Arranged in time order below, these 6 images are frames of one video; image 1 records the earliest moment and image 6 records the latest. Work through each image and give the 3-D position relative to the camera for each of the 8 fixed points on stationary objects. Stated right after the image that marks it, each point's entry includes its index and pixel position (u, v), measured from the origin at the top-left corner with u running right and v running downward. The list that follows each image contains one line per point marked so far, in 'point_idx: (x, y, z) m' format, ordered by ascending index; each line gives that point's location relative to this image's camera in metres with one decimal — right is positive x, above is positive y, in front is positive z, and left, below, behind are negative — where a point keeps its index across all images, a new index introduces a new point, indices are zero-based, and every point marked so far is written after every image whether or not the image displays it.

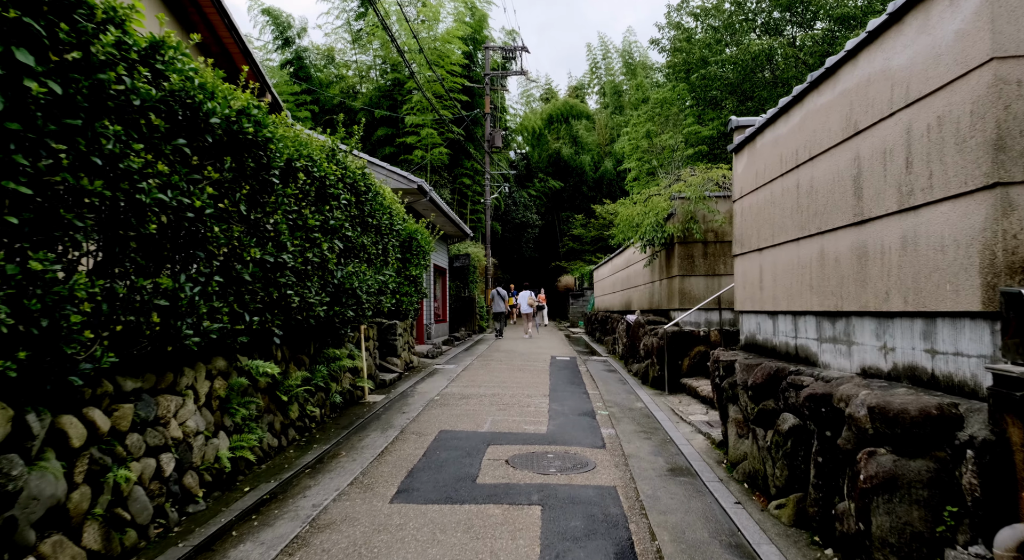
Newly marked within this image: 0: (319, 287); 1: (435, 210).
0: (-1.7, -0.1, +5.8) m
1: (-1.7, +1.6, +14.6) m
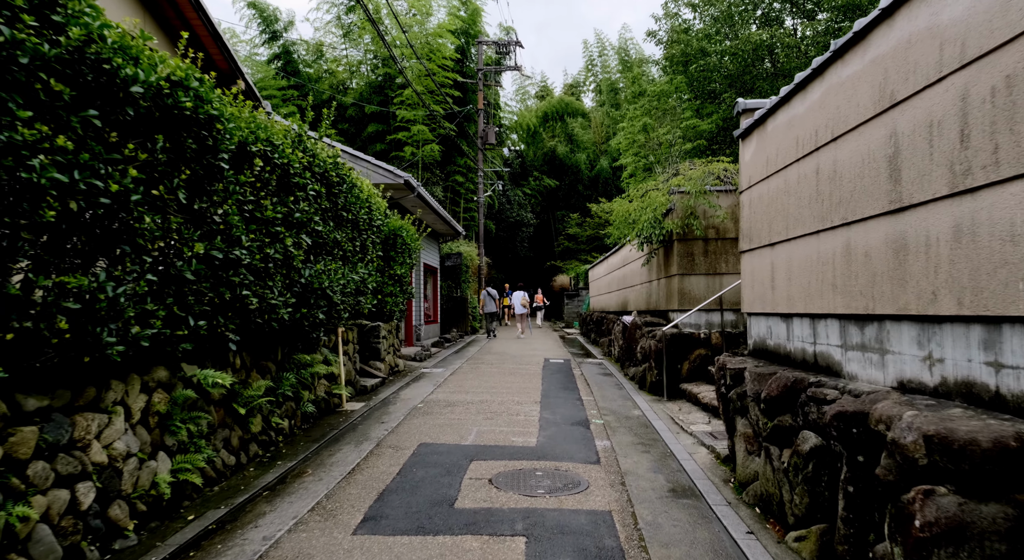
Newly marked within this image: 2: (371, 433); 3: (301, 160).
0: (-1.9, -0.1, +5.3) m
1: (-1.9, +1.6, +14.0) m
2: (-1.4, -1.6, +6.6) m
3: (-1.8, +1.0, +5.4) m
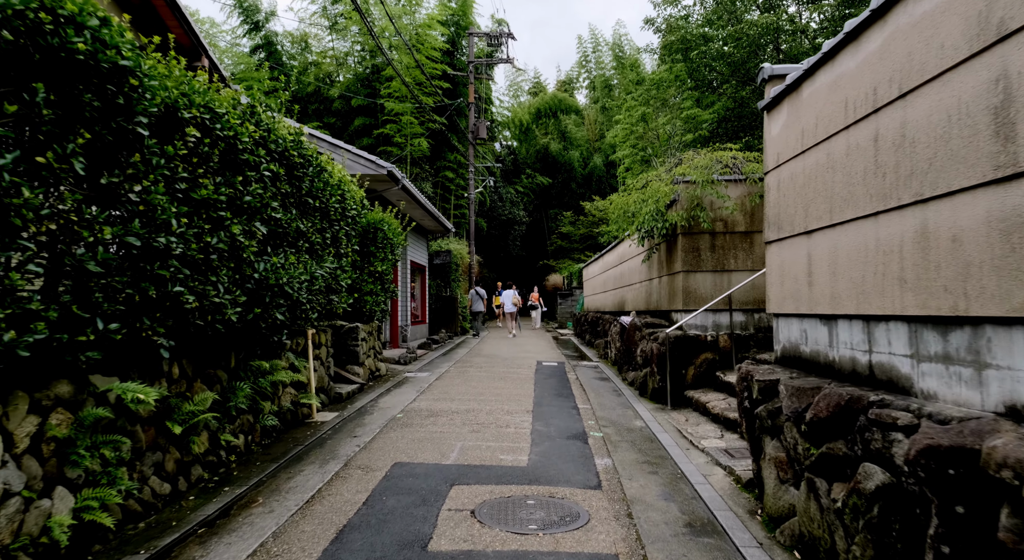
0: (-2.0, 0.0, +4.5) m
1: (-2.1, +1.6, +13.3) m
2: (-1.5, -1.5, +5.8) m
3: (-1.9, +1.0, +4.6) m
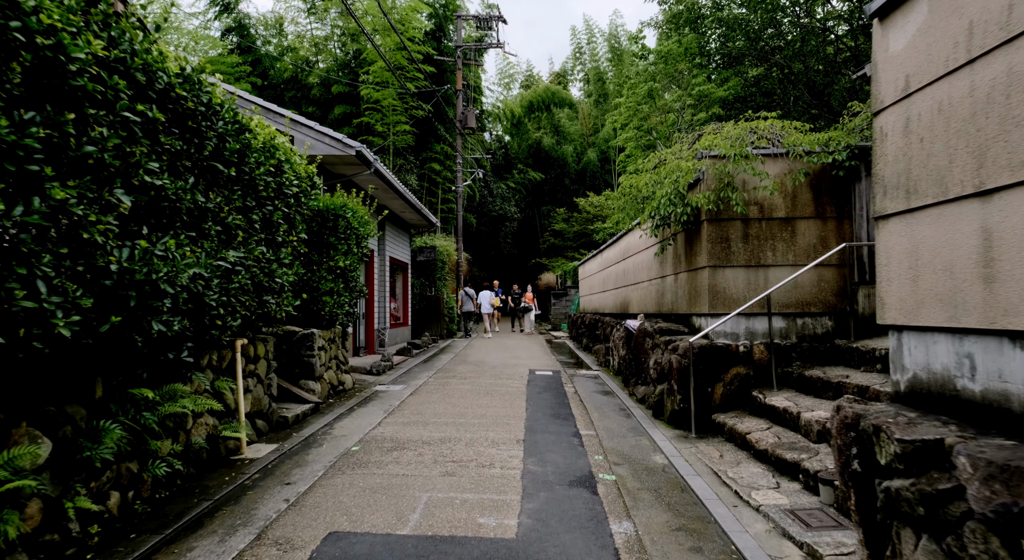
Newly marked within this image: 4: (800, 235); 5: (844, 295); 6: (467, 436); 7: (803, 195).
0: (-2.0, 0.0, +2.9) m
1: (-2.3, +1.7, +11.7) m
2: (-1.6, -1.5, +4.2) m
3: (-1.9, +1.1, +3.1) m
4: (+3.0, +0.5, +6.7) m
5: (+3.4, -0.2, +6.6) m
6: (-0.4, -1.5, +6.2) m
7: (+3.0, +0.9, +6.7) m
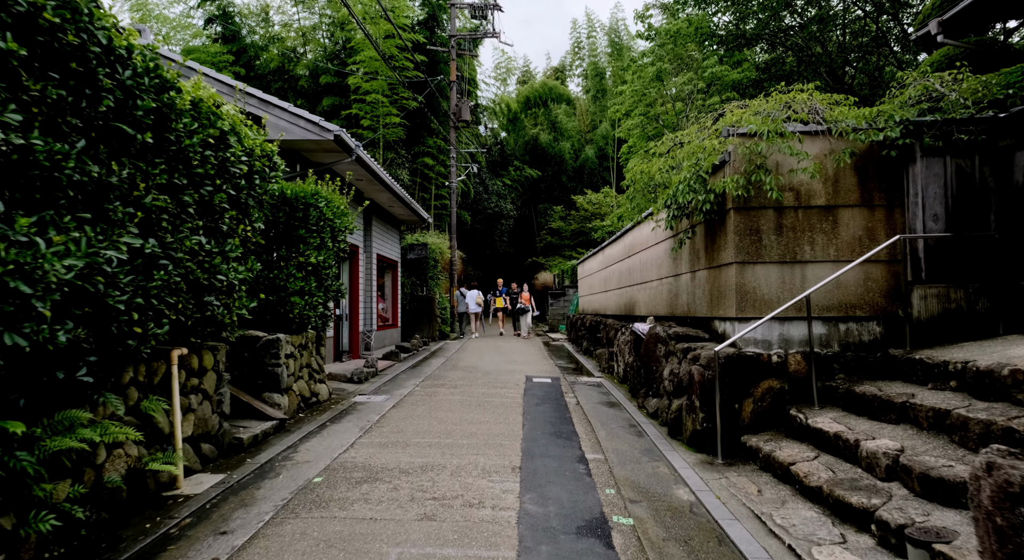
0: (-2.1, 0.0, +1.9) m
1: (-2.4, +1.7, +10.7) m
2: (-1.7, -1.5, +3.2) m
3: (-2.0, +1.1, +2.1) m
4: (+2.9, +0.5, +5.7) m
5: (+3.3, -0.1, +5.6) m
6: (-0.5, -1.5, +5.3) m
7: (+2.9, +0.9, +5.7) m
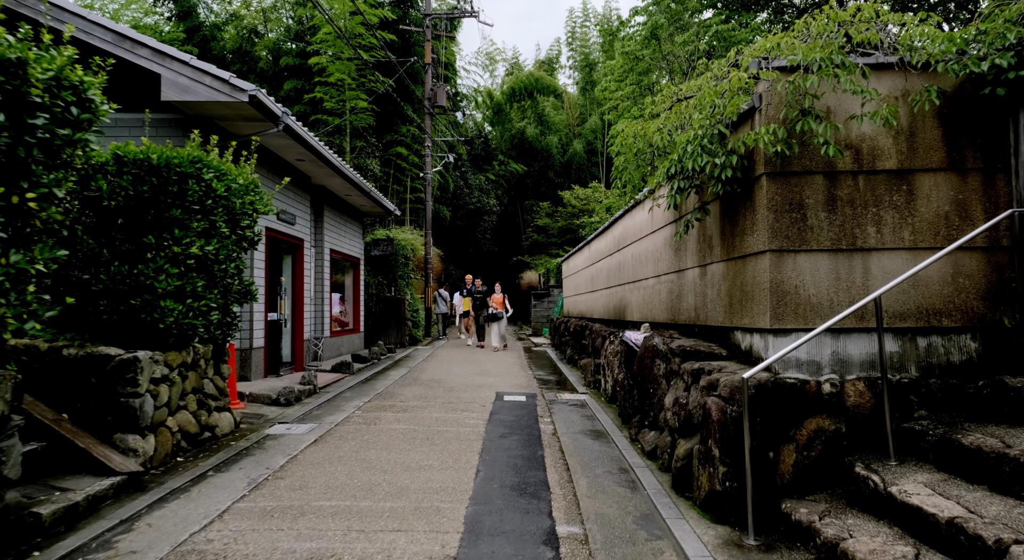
0: (-2.4, 0.0, +0.1) m
1: (-2.8, +1.7, +8.9) m
2: (-2.0, -1.4, +1.5) m
3: (-2.3, +1.1, +0.3) m
4: (+2.5, +0.5, +4.0) m
5: (+2.9, -0.1, +3.9) m
6: (-0.8, -1.5, +3.5) m
7: (+2.6, +0.9, +4.0) m
